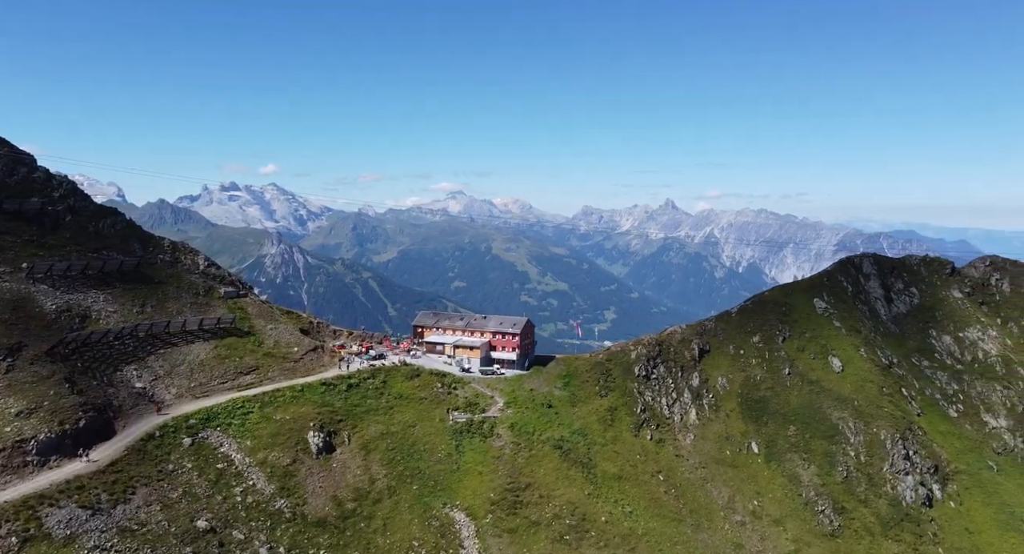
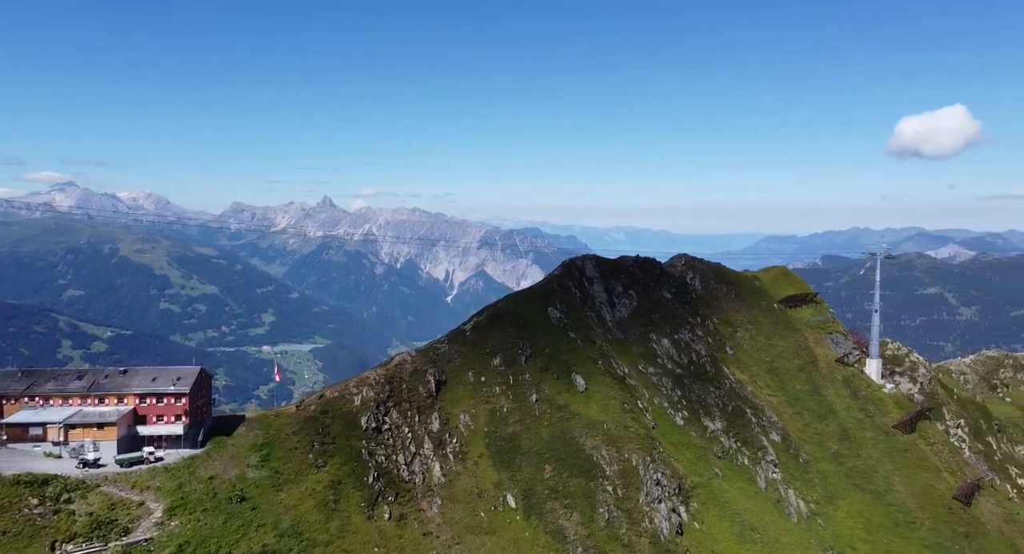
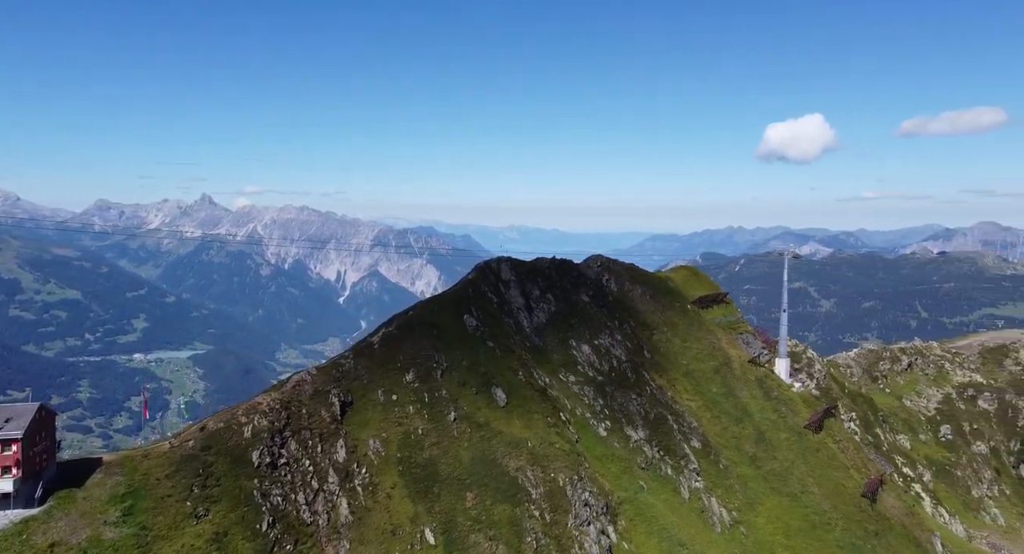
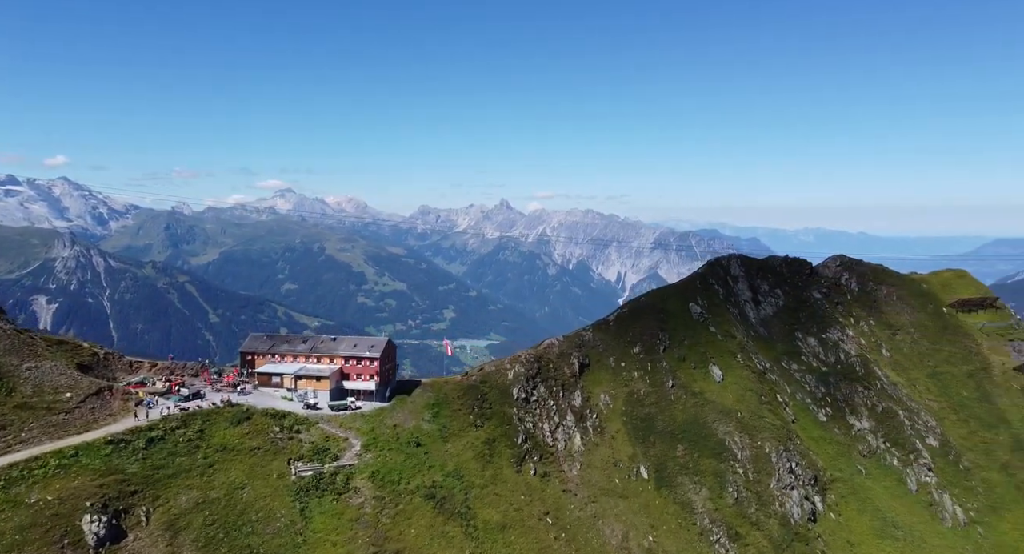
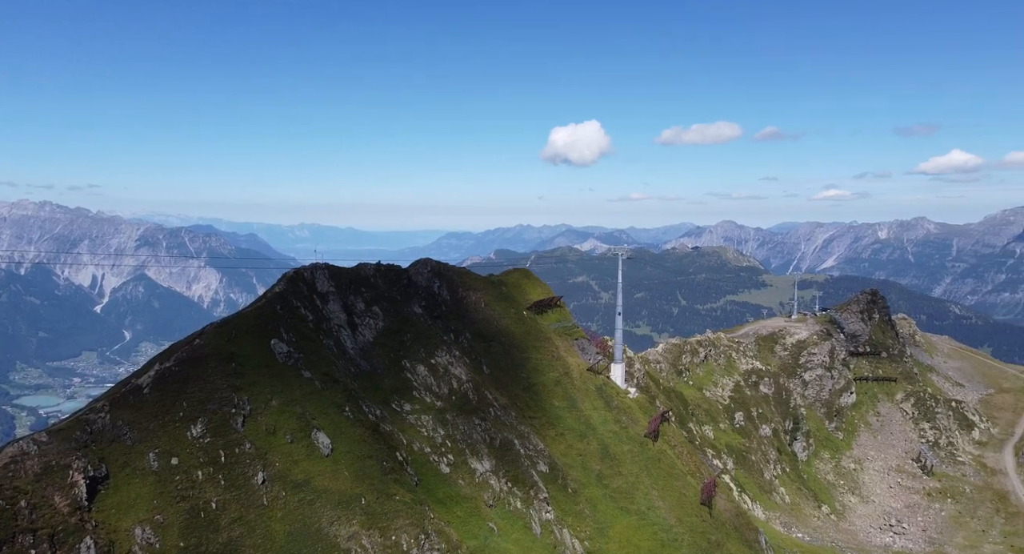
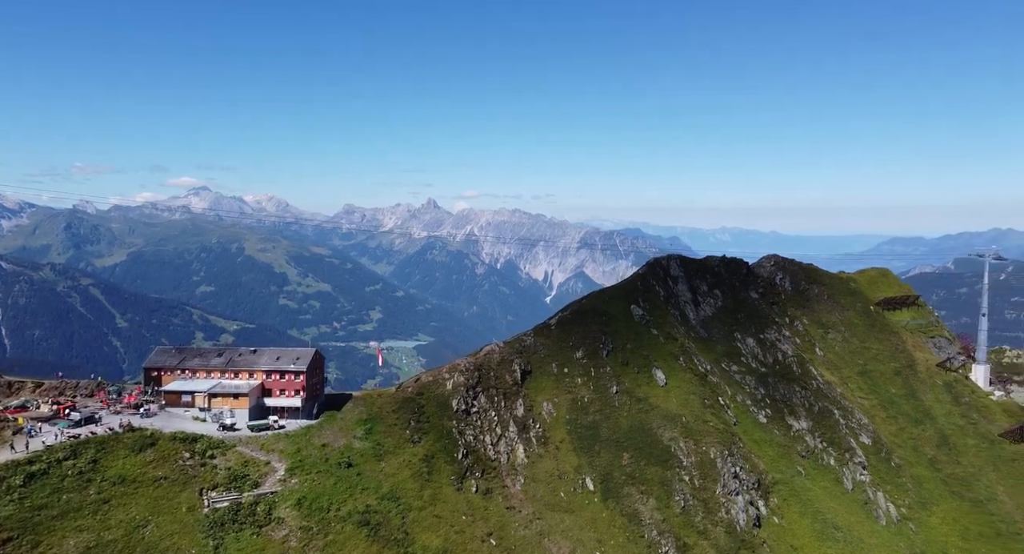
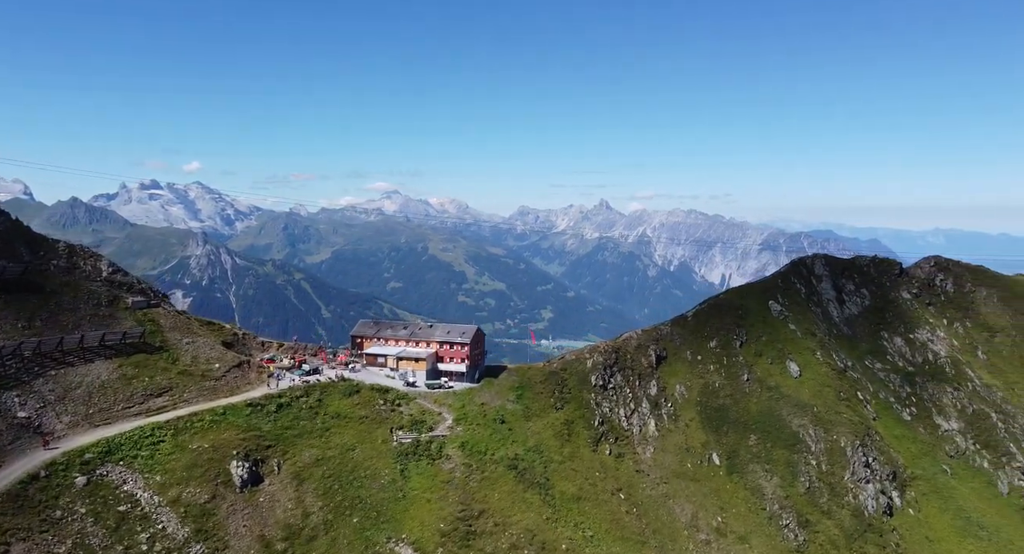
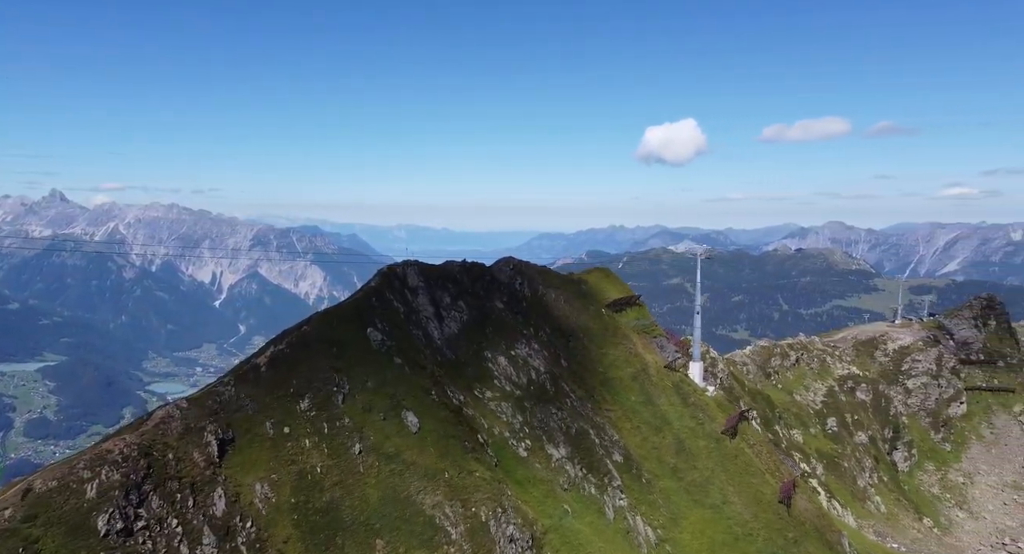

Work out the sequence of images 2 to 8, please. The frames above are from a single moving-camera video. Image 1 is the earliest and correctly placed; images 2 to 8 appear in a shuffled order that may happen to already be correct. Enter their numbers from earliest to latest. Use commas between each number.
7, 4, 6, 2, 3, 8, 5
